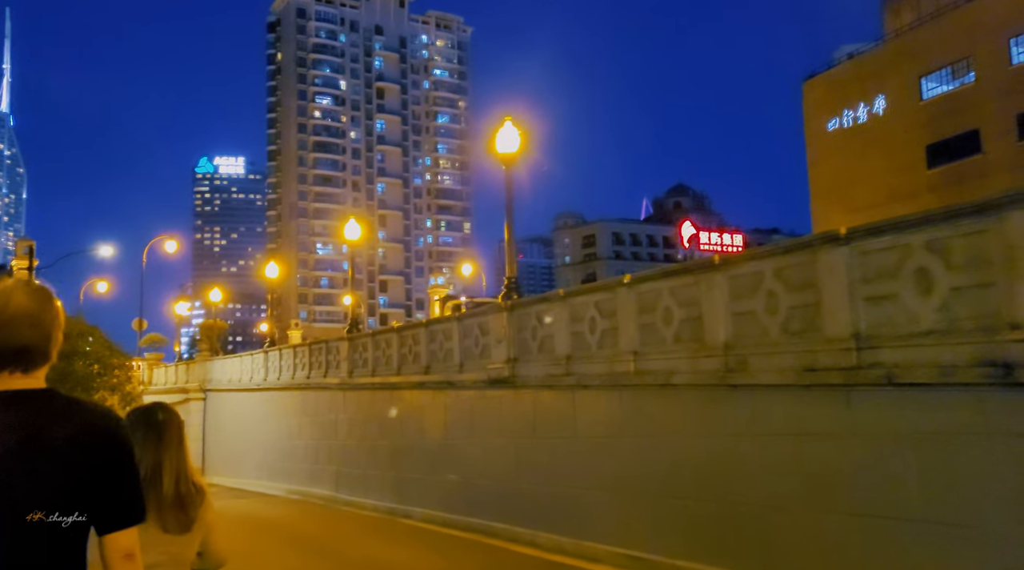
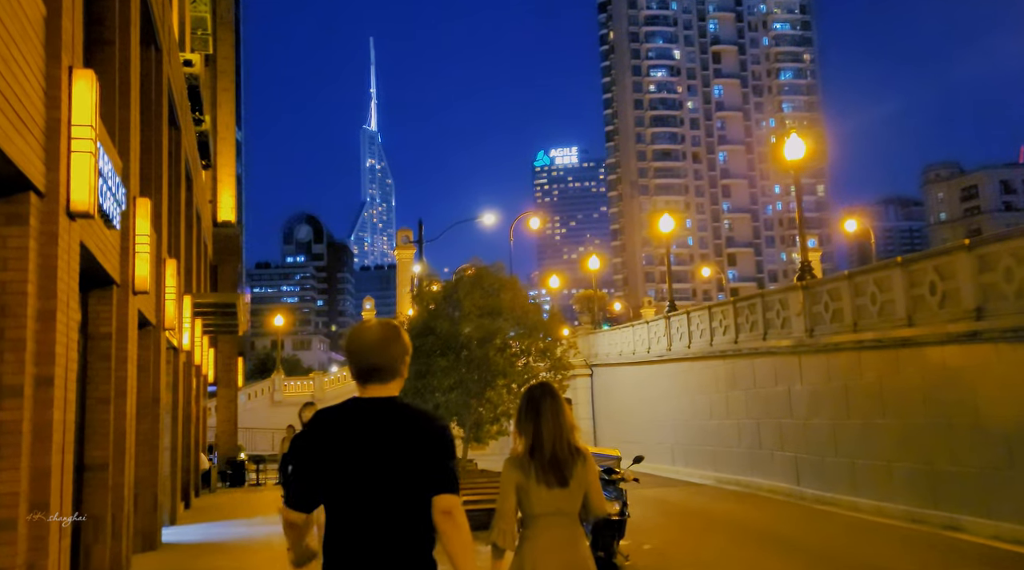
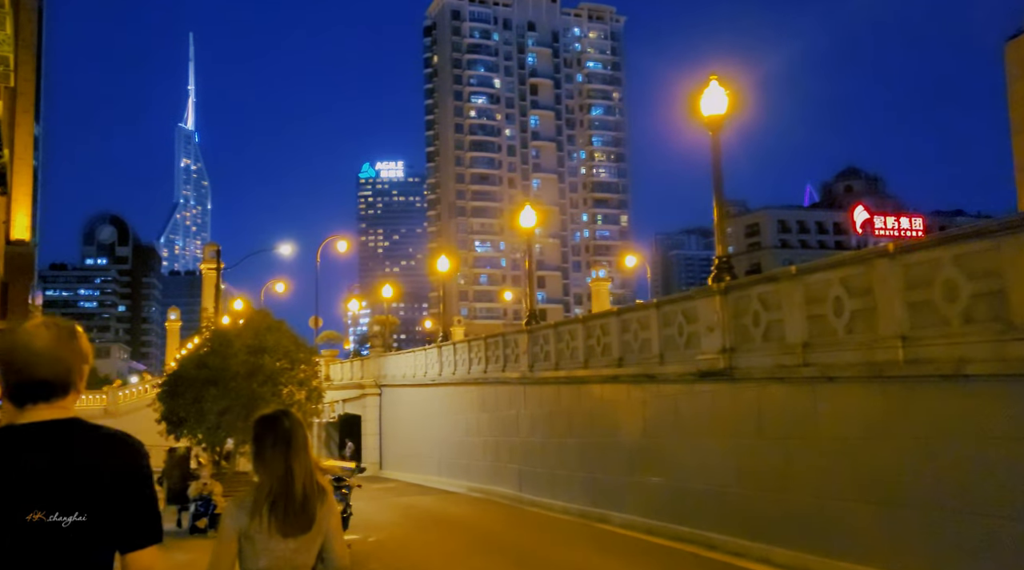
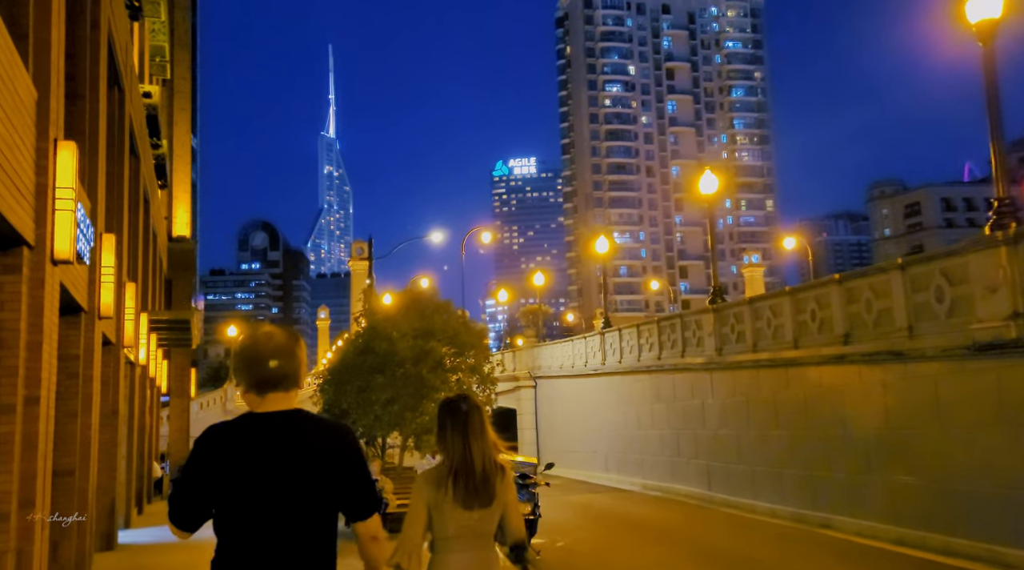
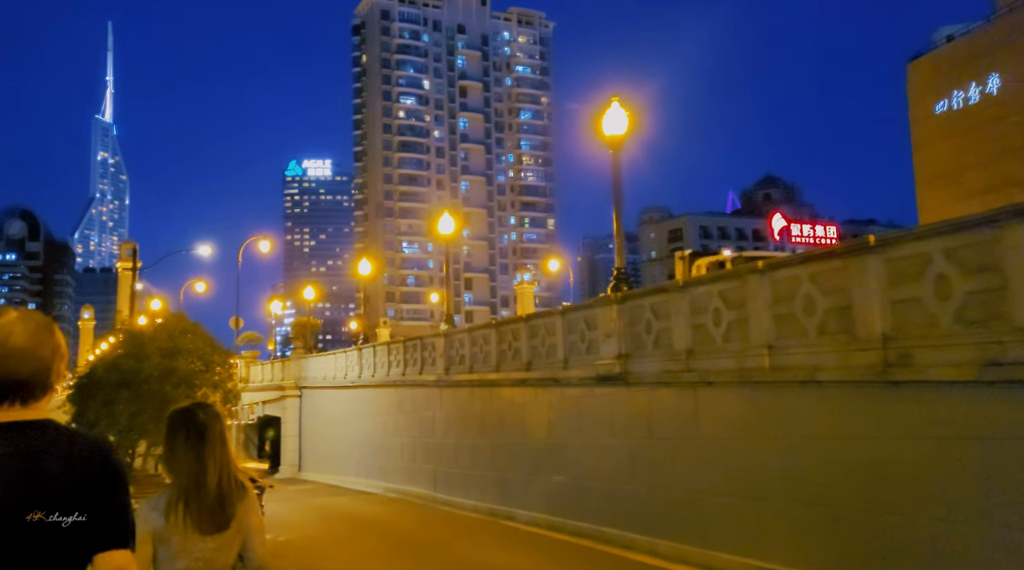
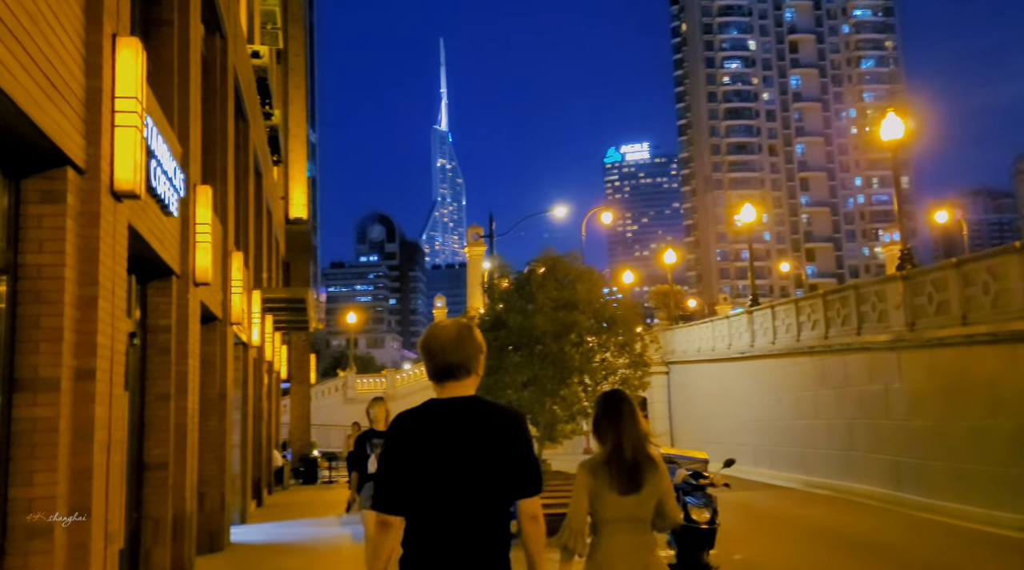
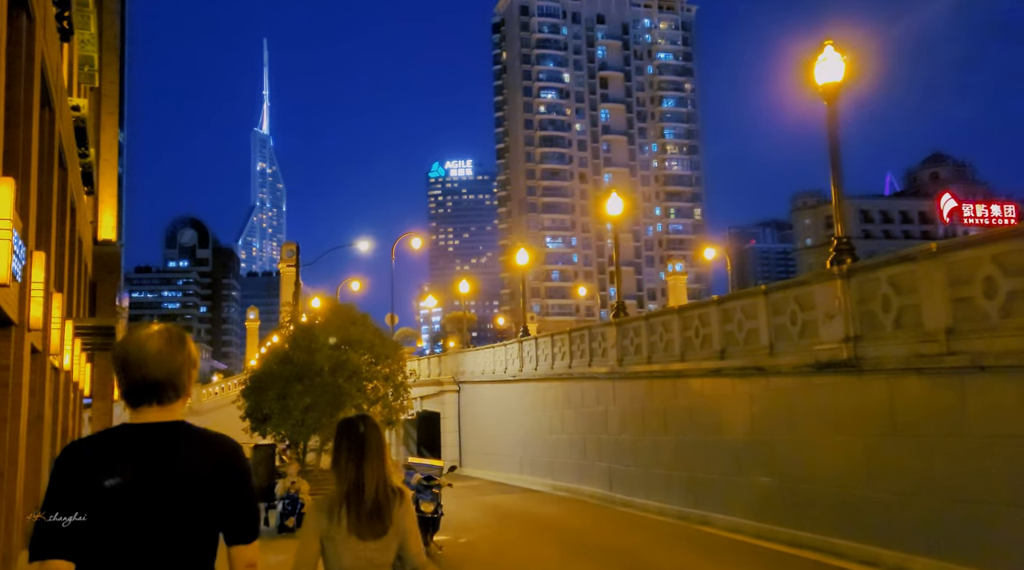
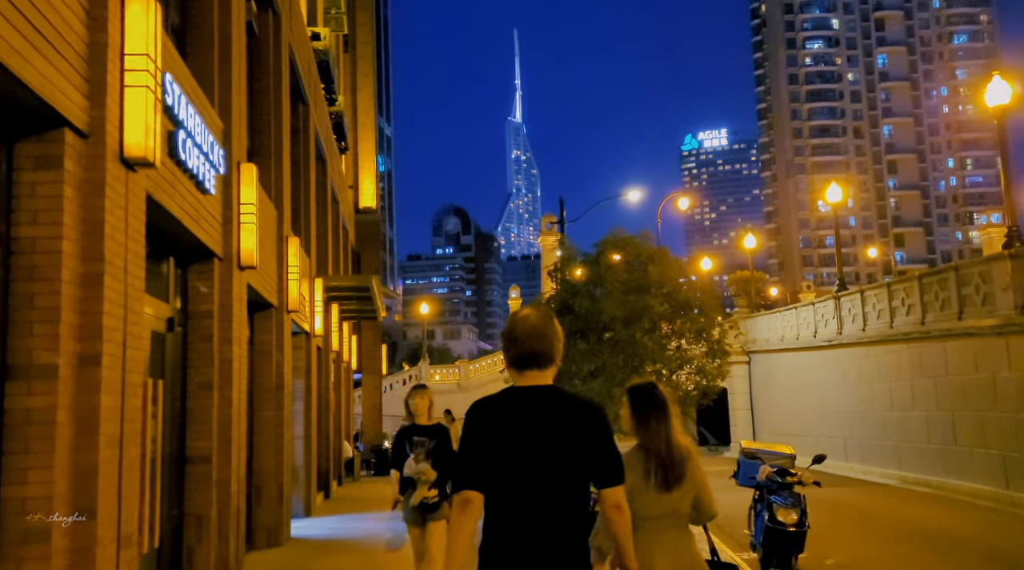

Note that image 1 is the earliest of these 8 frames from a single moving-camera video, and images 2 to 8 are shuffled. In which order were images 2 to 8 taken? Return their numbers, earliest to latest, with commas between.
5, 3, 7, 4, 2, 6, 8
